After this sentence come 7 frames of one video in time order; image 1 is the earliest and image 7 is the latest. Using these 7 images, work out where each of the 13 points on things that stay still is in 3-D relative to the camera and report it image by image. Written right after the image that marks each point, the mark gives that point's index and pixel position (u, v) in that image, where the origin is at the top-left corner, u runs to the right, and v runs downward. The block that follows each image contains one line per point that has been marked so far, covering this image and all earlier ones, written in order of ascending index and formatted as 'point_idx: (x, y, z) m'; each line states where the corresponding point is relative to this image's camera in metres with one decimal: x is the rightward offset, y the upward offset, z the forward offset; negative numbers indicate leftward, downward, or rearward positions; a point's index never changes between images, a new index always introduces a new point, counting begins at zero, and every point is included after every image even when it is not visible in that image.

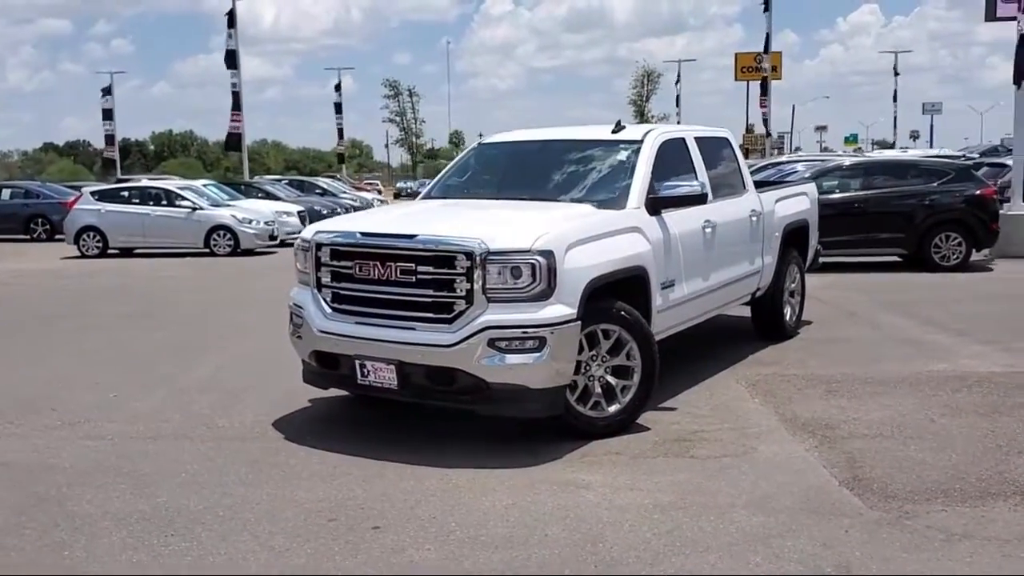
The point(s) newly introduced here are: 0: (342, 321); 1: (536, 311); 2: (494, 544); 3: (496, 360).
0: (-1.1, -0.2, +6.5) m
1: (+0.2, -0.1, +6.0) m
2: (-0.1, -1.3, +4.8) m
3: (-0.1, -0.4, +6.0) m
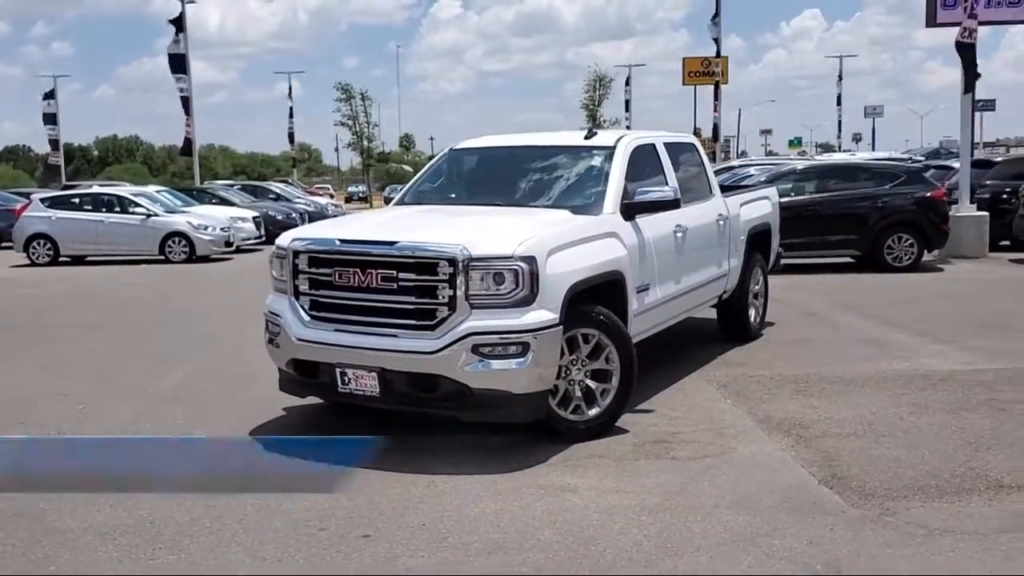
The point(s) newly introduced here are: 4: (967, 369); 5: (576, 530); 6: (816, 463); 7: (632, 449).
0: (-1.3, -0.3, +6.5) m
1: (0.0, -0.2, +6.0) m
2: (-0.1, -1.3, +4.8) m
3: (-0.2, -0.5, +6.0) m
4: (+4.0, -0.7, +8.5) m
5: (+0.3, -1.2, +5.0) m
6: (+1.9, -1.1, +6.0) m
7: (+0.8, -1.1, +6.4) m
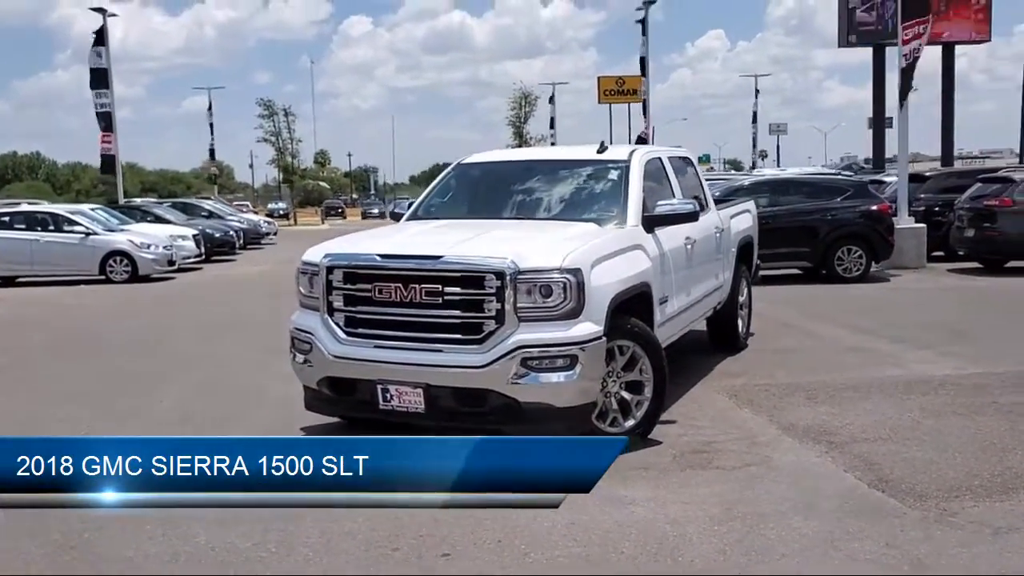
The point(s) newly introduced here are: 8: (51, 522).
0: (-1.0, -0.4, +6.3) m
1: (+0.3, -0.3, +6.0) m
2: (+0.3, -1.3, +4.8) m
3: (+0.1, -0.6, +6.0) m
4: (+4.0, -0.8, +8.8) m
5: (+0.7, -1.3, +5.0) m
6: (+2.2, -1.1, +6.2) m
7: (+1.1, -1.1, +6.5) m
8: (-2.6, -1.3, +5.5) m
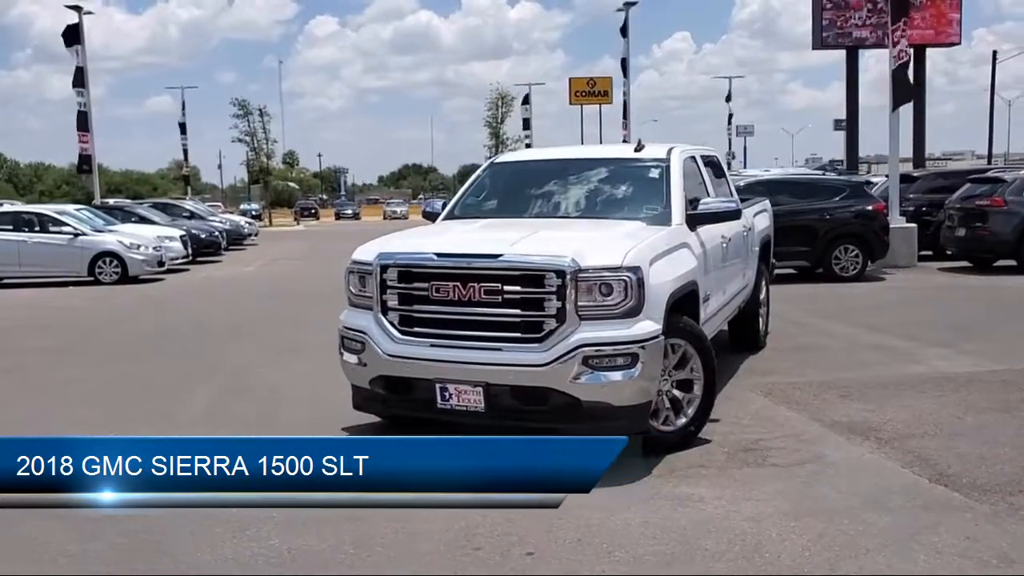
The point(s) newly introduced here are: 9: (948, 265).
0: (-0.6, -0.4, +6.3) m
1: (+0.7, -0.2, +6.0) m
2: (+0.7, -1.3, +4.7) m
3: (+0.5, -0.6, +6.0) m
4: (+4.3, -0.8, +9.0) m
5: (+1.1, -1.3, +5.0) m
6: (+2.6, -1.1, +6.2) m
7: (+1.4, -1.1, +6.5) m
8: (-2.2, -1.3, +5.4) m
9: (+8.7, +0.5, +19.5) m
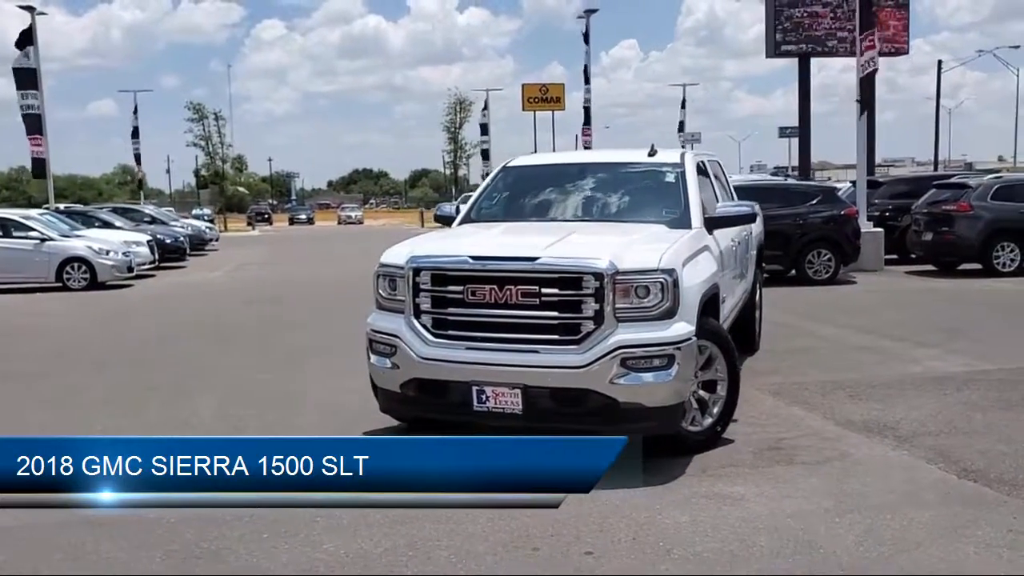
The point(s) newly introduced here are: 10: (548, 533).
0: (-0.4, -0.4, +6.3) m
1: (+1.0, -0.3, +6.1) m
2: (+1.0, -1.3, +4.8) m
3: (+0.7, -0.6, +6.0) m
4: (+4.4, -0.8, +9.2) m
5: (+1.4, -1.3, +5.1) m
6: (+2.8, -1.1, +6.4) m
7: (+1.6, -1.1, +6.6) m
8: (-1.9, -1.3, +5.3) m
9: (+8.2, +0.4, +20.0) m
10: (+0.2, -1.3, +5.2) m
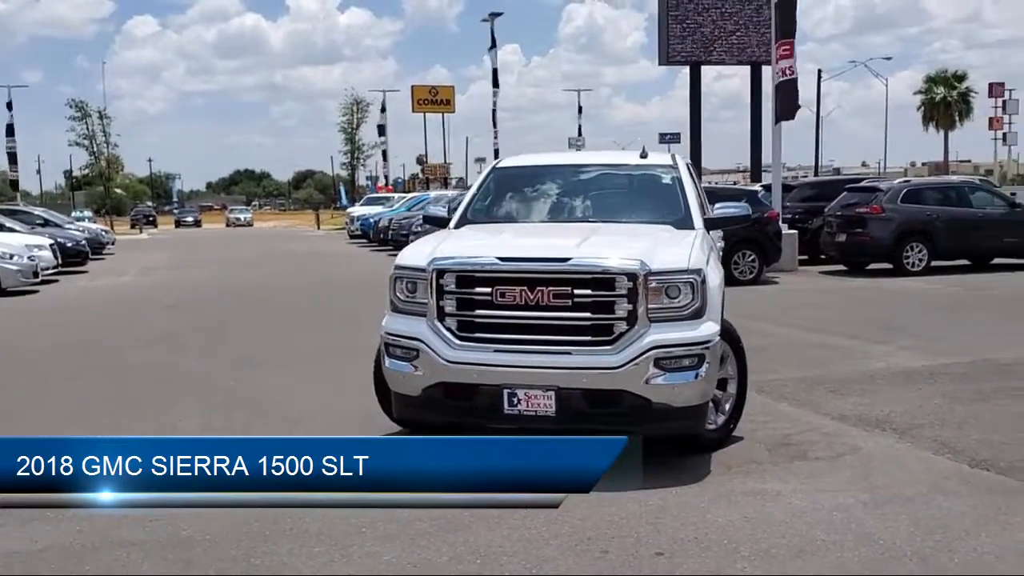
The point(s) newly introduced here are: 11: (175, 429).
0: (-0.2, -0.4, +6.2) m
1: (+1.1, -0.3, +6.2) m
2: (+1.4, -1.3, +4.9) m
3: (+0.9, -0.6, +6.1) m
4: (+4.2, -0.8, +9.7) m
5: (+1.8, -1.3, +5.2) m
6: (+2.9, -1.1, +6.7) m
7: (+1.8, -1.1, +6.8) m
8: (-1.6, -1.4, +5.0) m
9: (+6.7, +0.4, +20.8) m
10: (+0.5, -1.3, +5.2) m
11: (-2.7, -1.1, +7.8) m
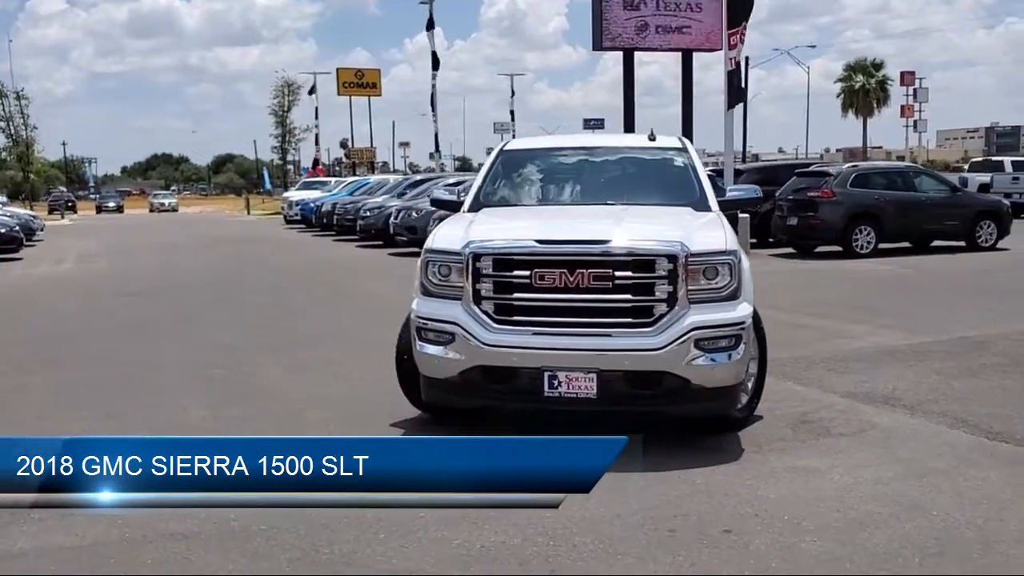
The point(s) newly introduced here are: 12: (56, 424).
0: (0.0, -0.3, +6.2) m
1: (+1.4, -0.1, +6.2) m
2: (+1.7, -1.2, +5.0) m
3: (+1.2, -0.5, +6.1) m
4: (+4.2, -0.6, +10.0) m
5: (+2.1, -1.2, +5.4) m
6: (+3.1, -1.0, +6.9) m
7: (+2.0, -1.0, +6.9) m
8: (-1.3, -1.3, +4.9) m
9: (+5.7, +0.8, +21.2) m
10: (+0.8, -1.2, +5.2) m
11: (-2.6, -1.0, +7.6) m
12: (-3.5, -1.0, +7.5) m
